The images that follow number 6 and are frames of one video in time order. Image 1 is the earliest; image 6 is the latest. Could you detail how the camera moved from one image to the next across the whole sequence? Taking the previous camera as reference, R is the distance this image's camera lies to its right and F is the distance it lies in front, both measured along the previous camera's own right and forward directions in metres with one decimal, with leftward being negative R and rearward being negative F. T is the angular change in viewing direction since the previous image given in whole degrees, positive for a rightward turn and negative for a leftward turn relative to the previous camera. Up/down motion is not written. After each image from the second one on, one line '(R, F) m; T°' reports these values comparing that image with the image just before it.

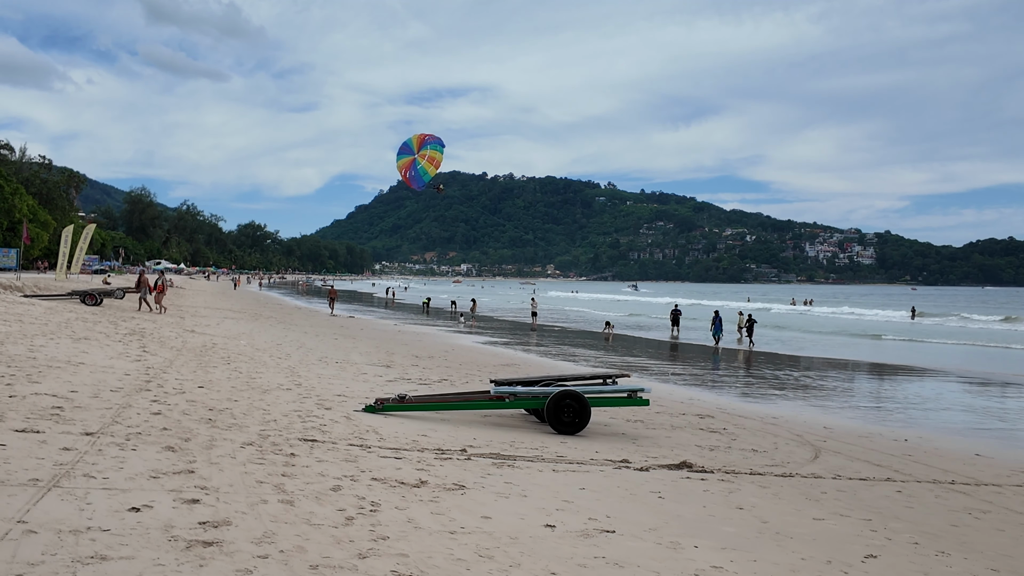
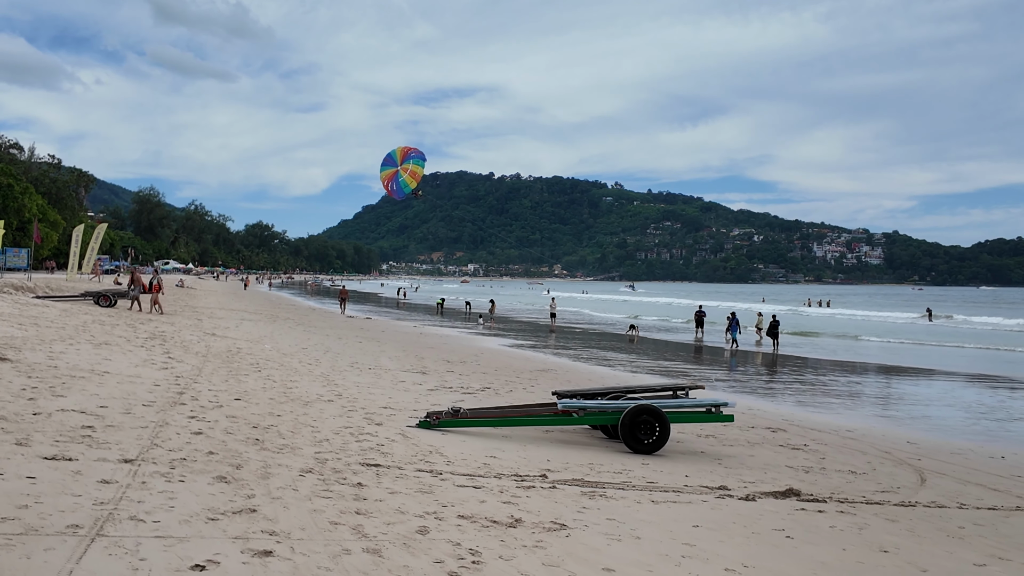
(-0.8, +0.8) m; 0°
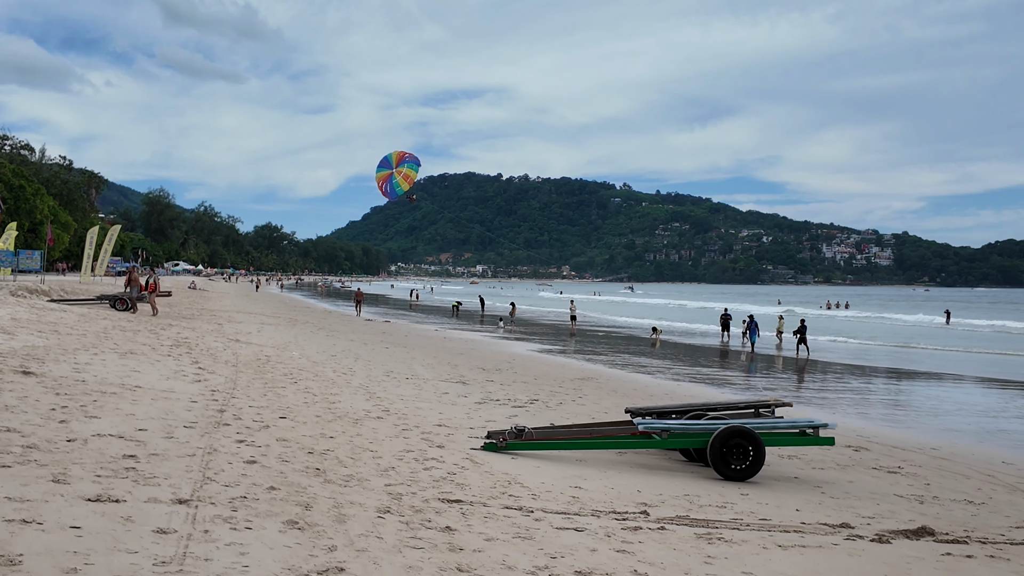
(-0.7, +0.7) m; 0°
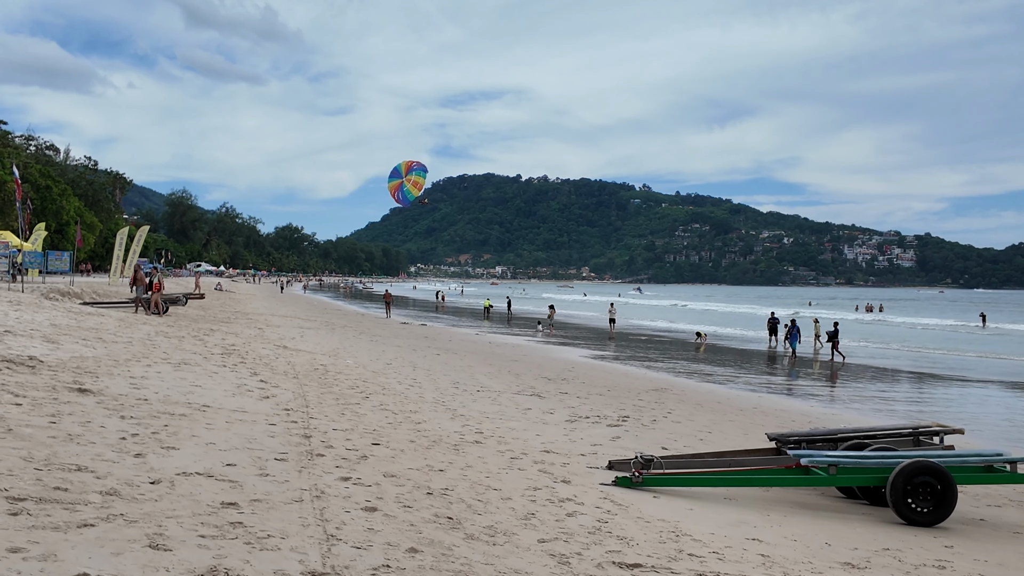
(-1.1, +1.0) m; -1°
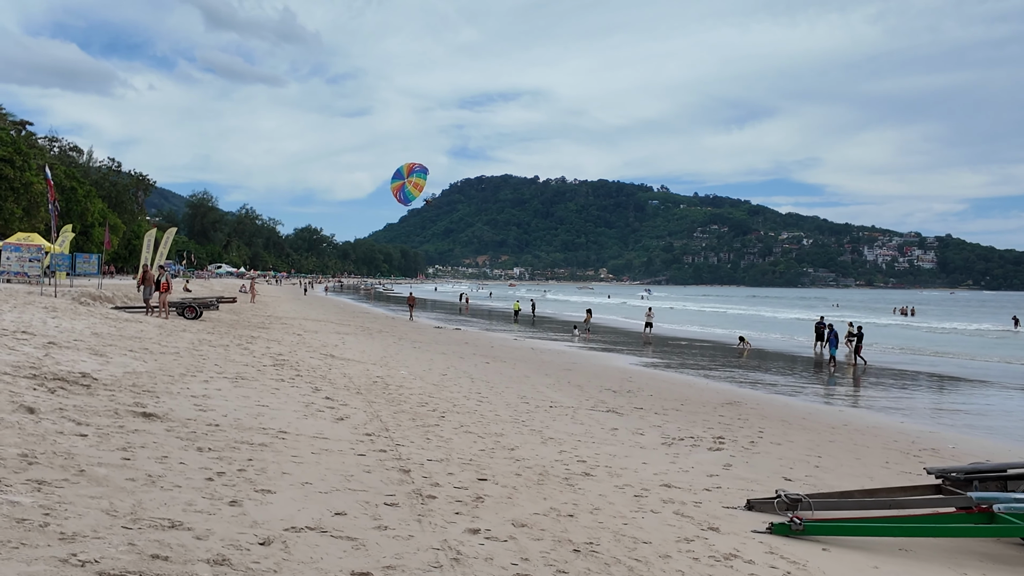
(-1.0, +0.8) m; -1°
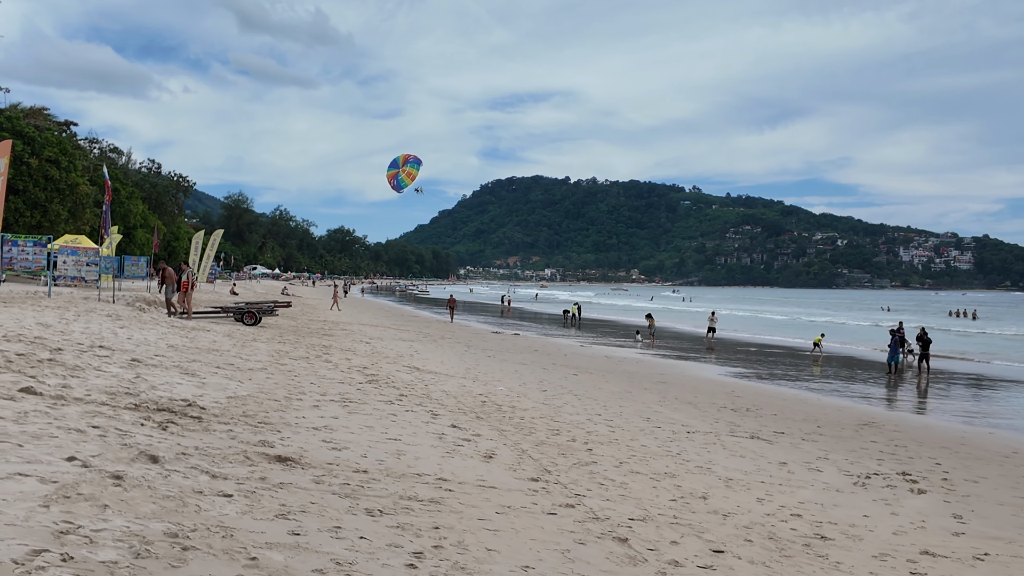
(-1.5, +1.2) m; -2°
